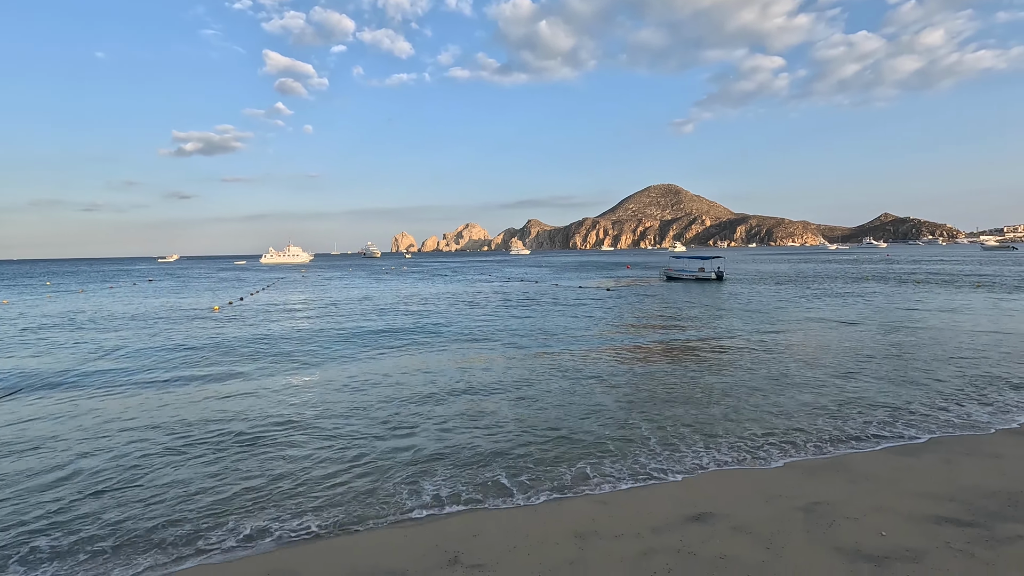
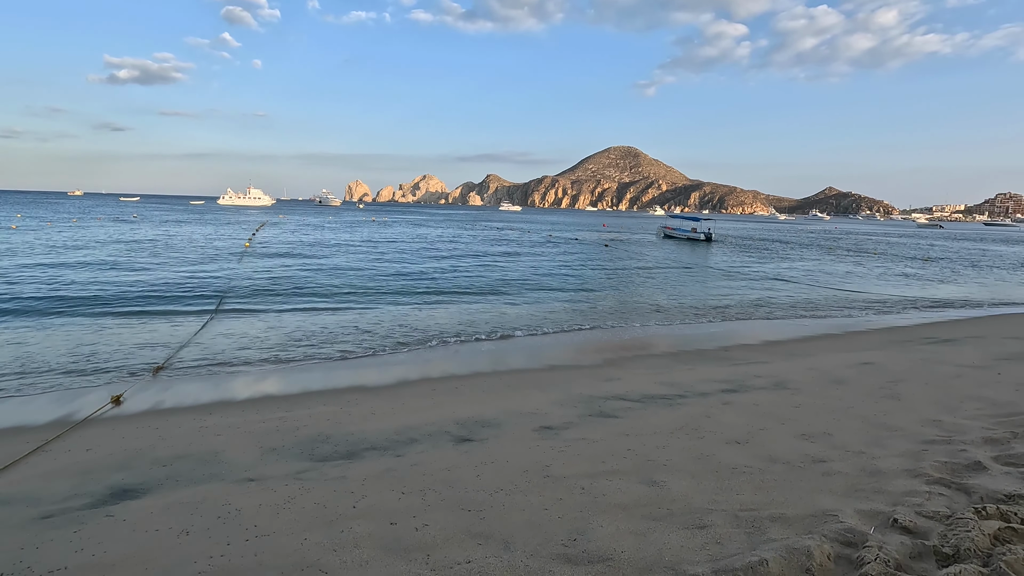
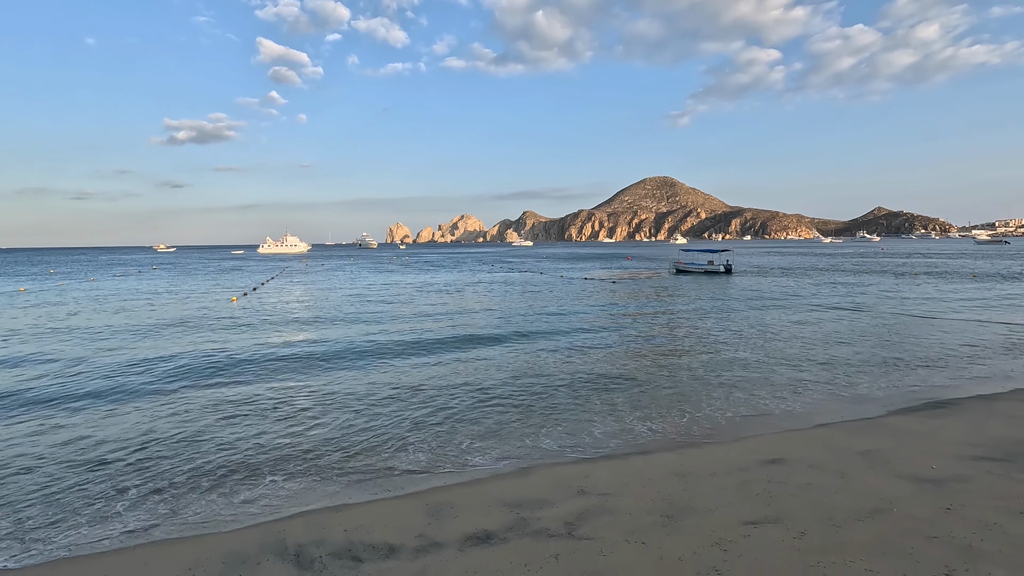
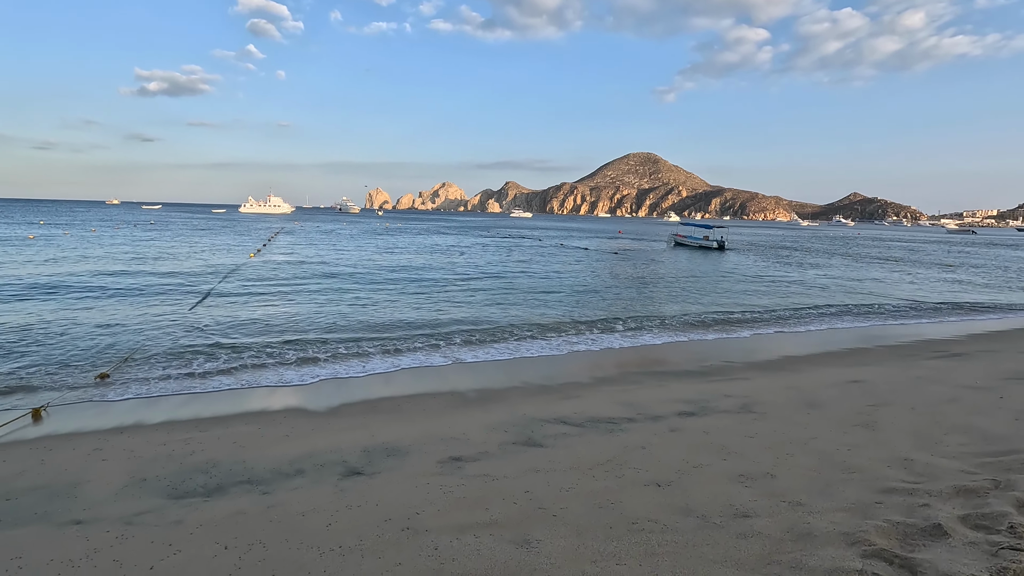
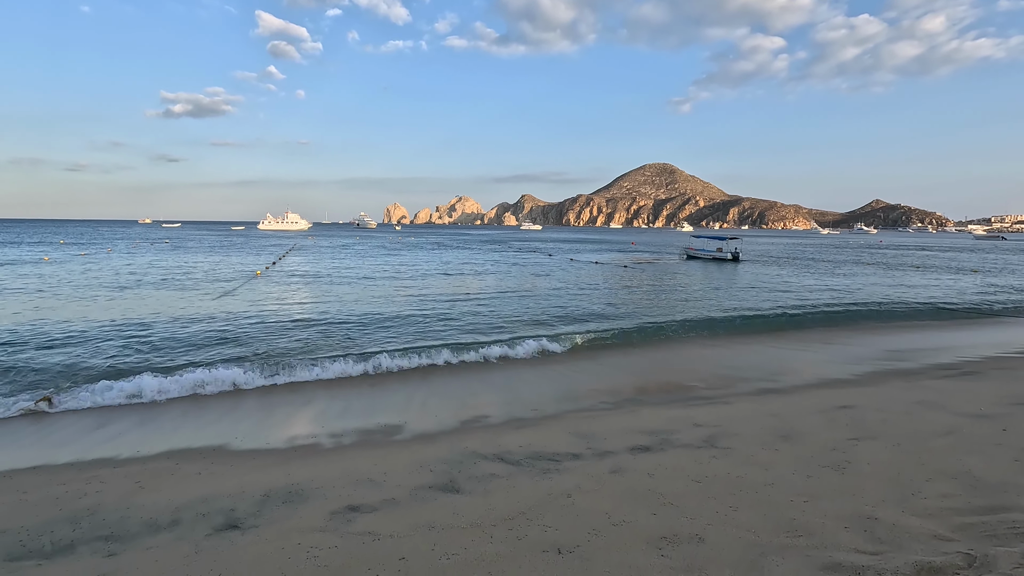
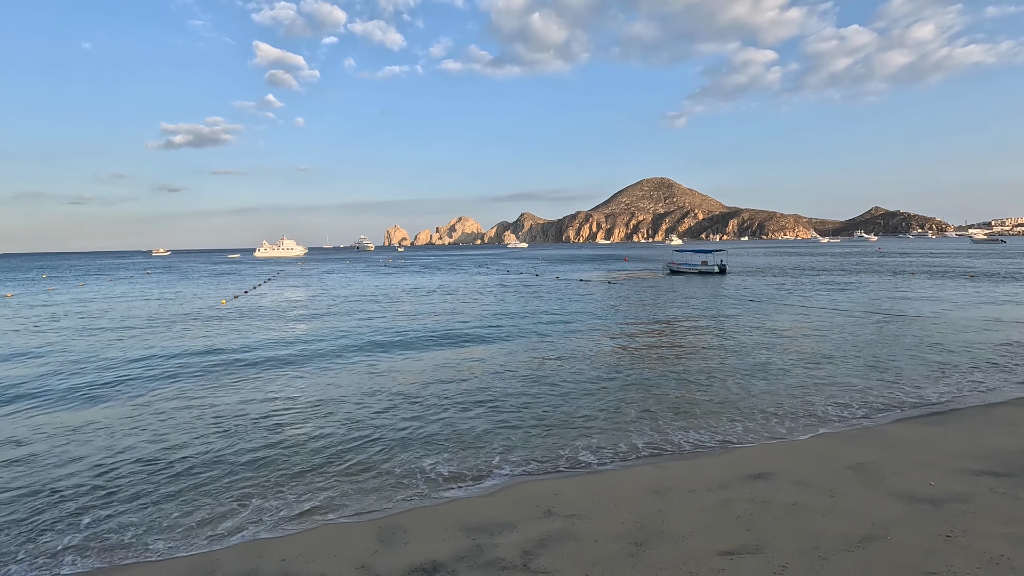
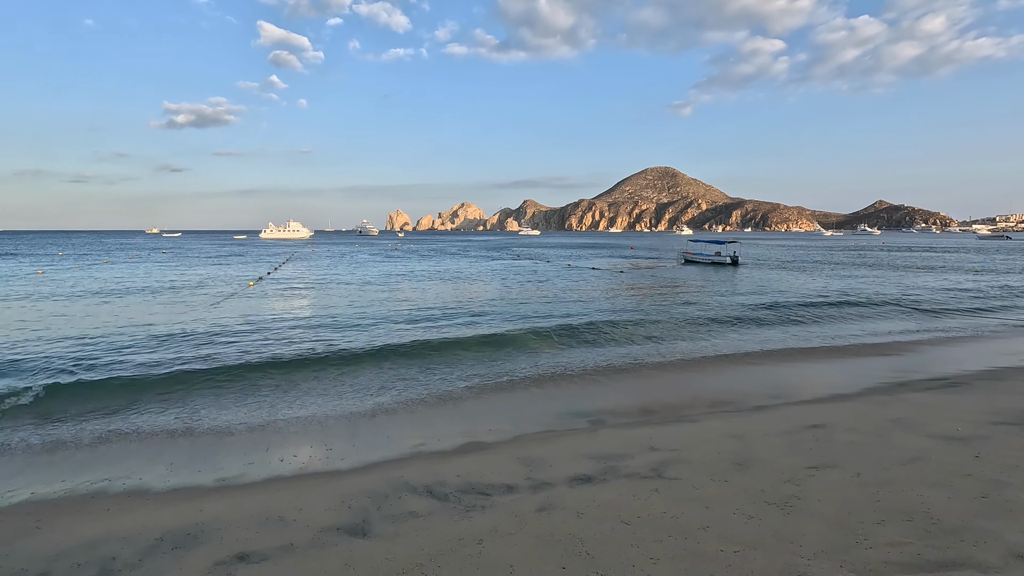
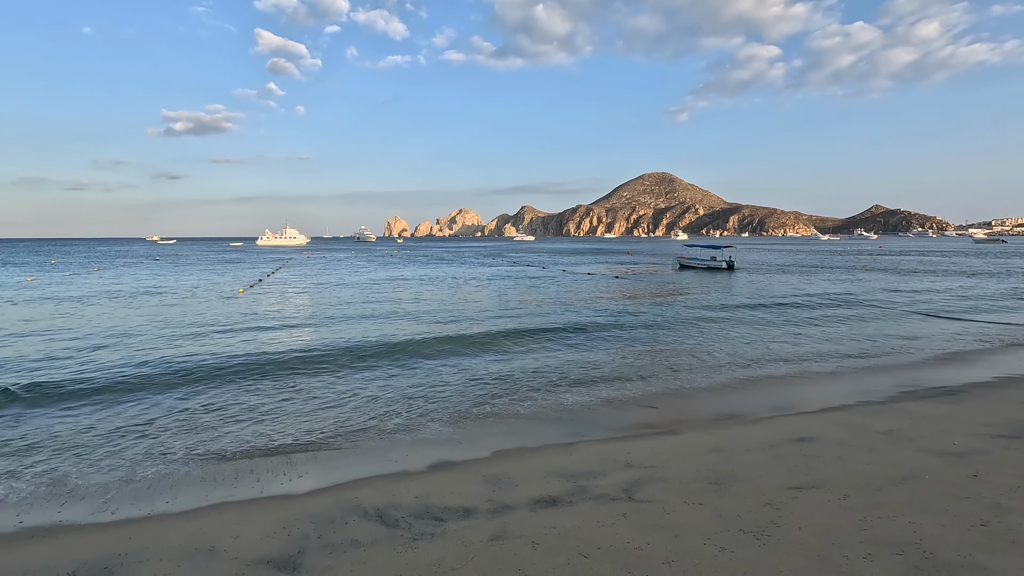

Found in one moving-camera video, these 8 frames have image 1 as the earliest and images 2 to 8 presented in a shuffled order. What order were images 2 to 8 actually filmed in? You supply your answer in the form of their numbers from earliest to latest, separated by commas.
6, 3, 8, 7, 5, 4, 2
